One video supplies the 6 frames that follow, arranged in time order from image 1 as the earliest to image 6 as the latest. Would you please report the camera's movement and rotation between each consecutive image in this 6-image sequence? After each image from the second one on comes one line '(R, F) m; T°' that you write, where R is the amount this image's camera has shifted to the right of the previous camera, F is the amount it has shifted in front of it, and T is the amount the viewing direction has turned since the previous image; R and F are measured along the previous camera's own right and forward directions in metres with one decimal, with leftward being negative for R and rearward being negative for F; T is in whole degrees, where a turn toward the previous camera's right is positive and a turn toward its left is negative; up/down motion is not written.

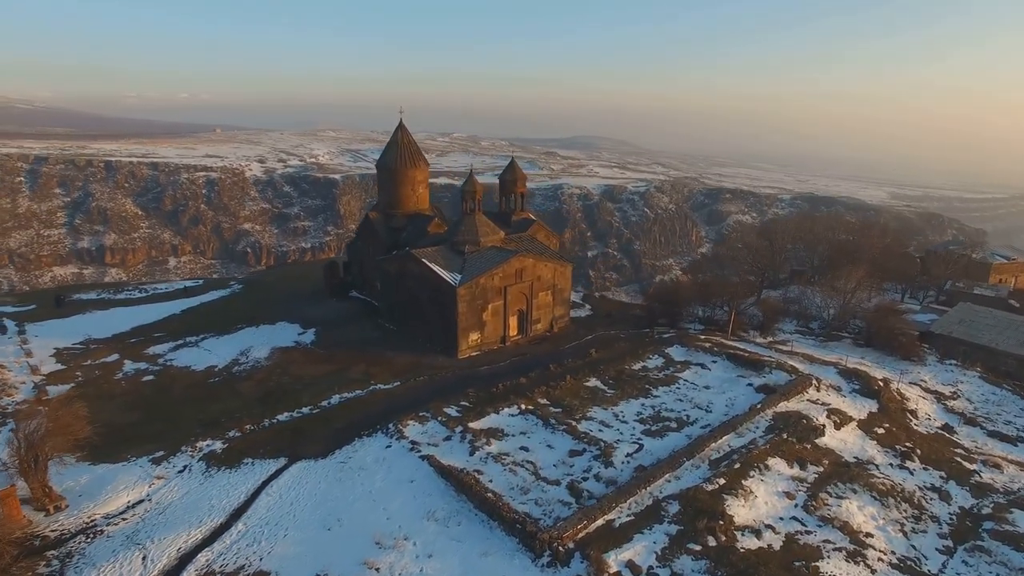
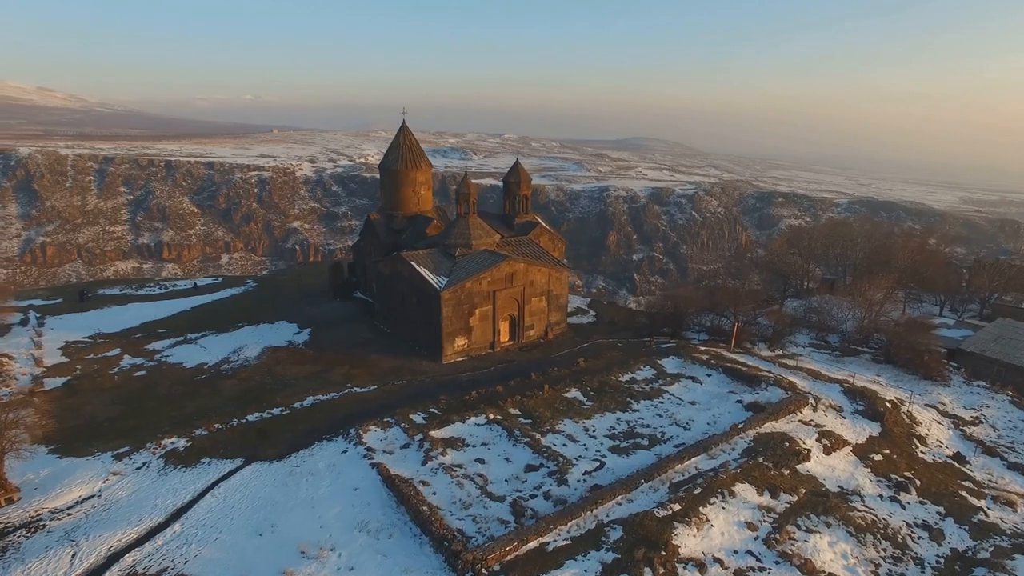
(+1.8, +0.5) m; -5°
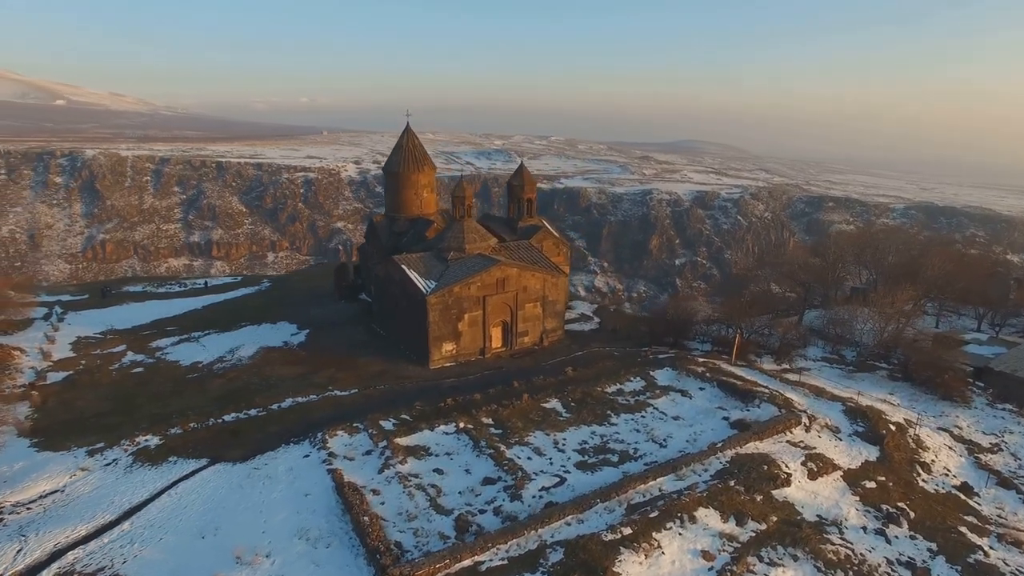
(+1.6, +0.4) m; -4°
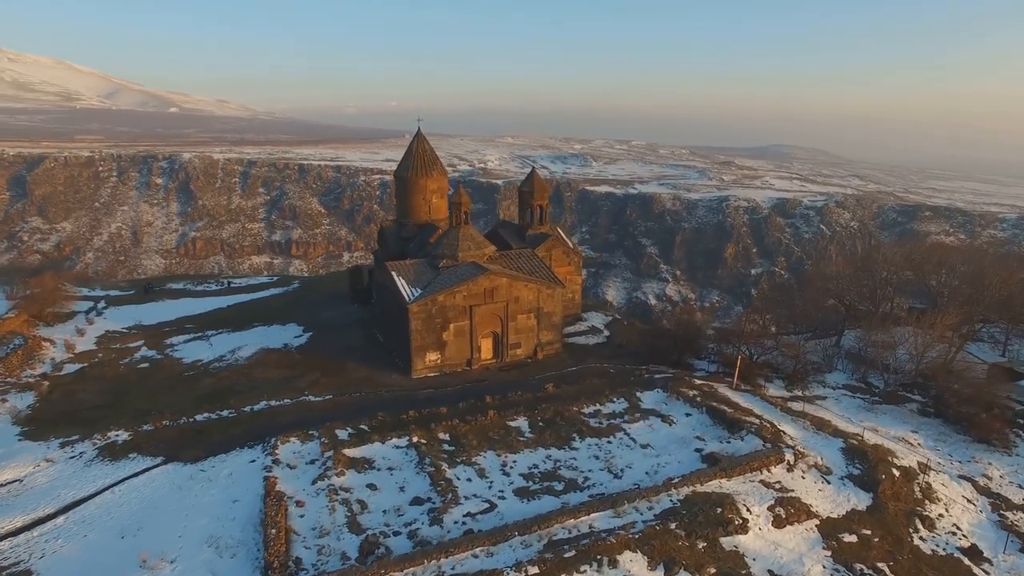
(+2.6, +0.8) m; -8°
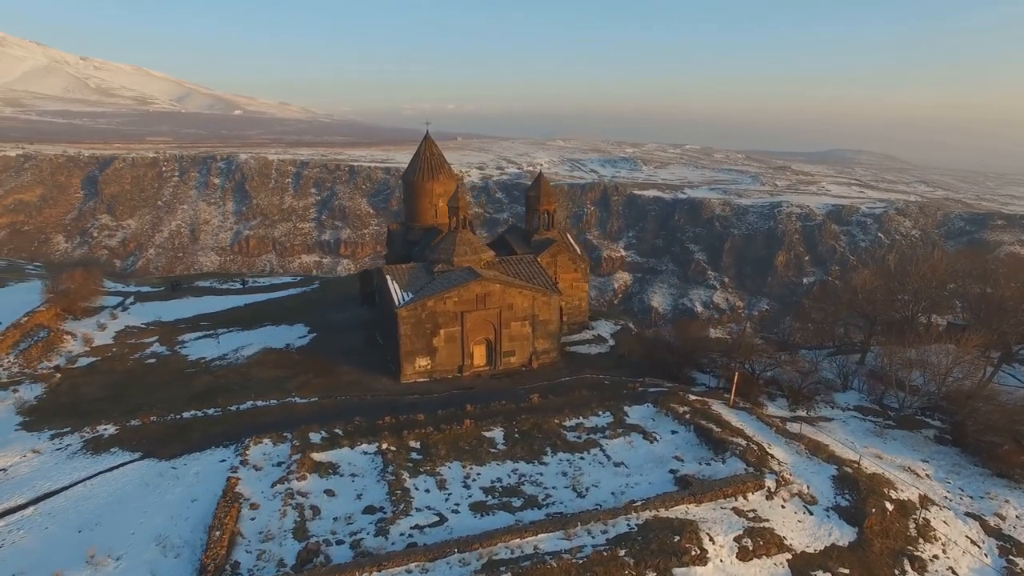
(+1.6, +0.4) m; -5°
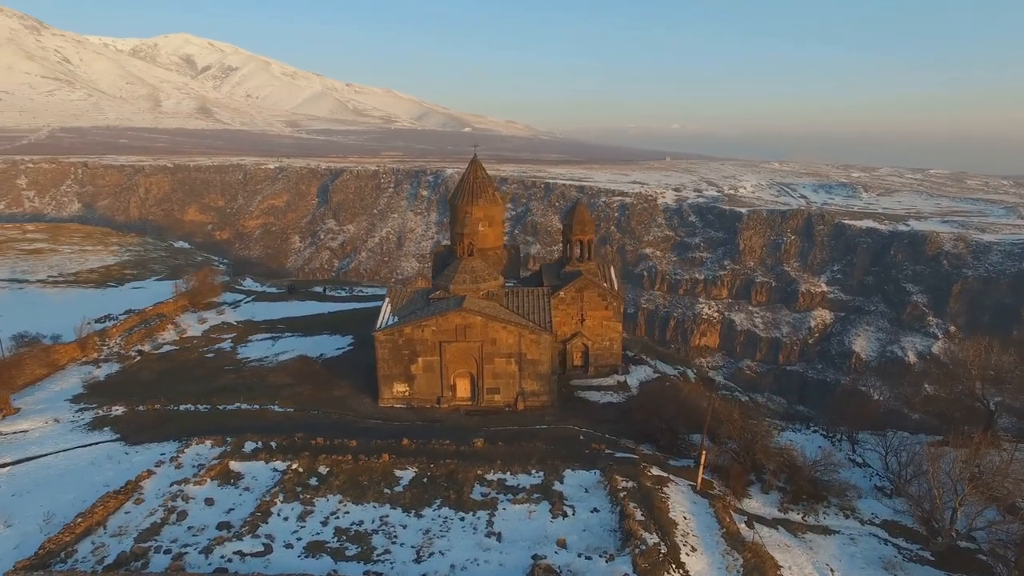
(+5.8, +2.0) m; -20°
